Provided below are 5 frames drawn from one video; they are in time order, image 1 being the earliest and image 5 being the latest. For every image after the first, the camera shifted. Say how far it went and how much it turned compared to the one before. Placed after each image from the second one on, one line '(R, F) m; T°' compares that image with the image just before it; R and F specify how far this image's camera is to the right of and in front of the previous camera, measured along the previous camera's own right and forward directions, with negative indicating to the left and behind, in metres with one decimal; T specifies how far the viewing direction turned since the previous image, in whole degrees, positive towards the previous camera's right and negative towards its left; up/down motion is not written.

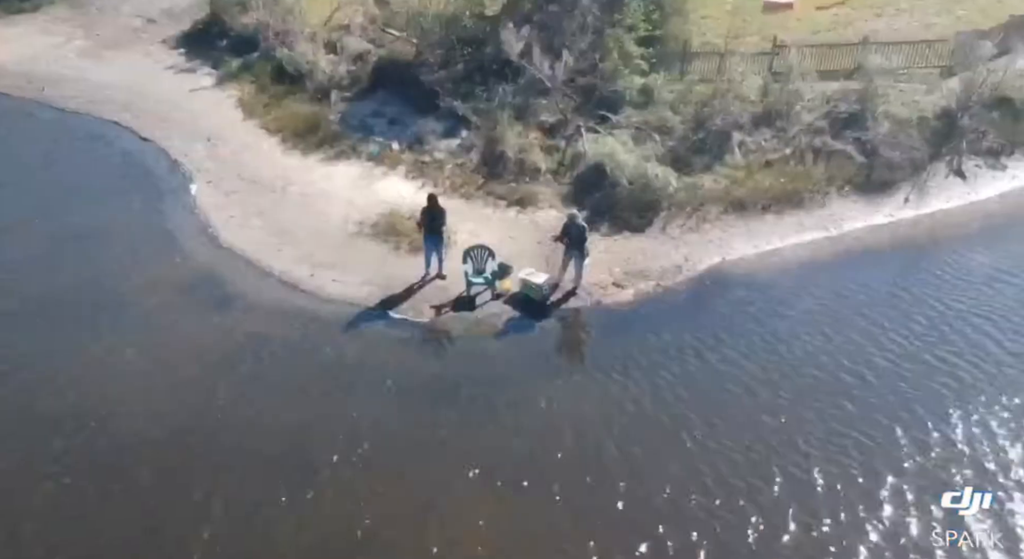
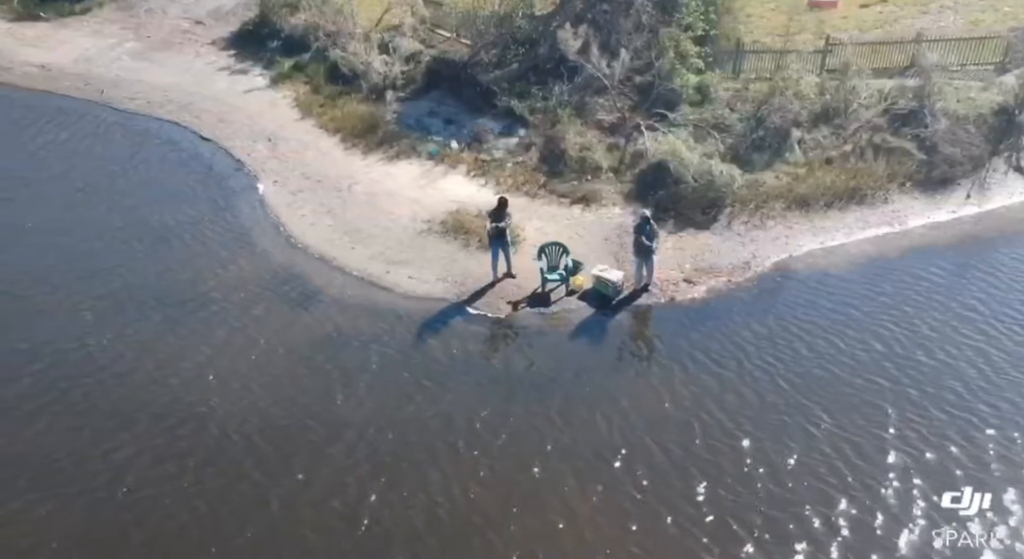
(-1.3, -0.2) m; -1°
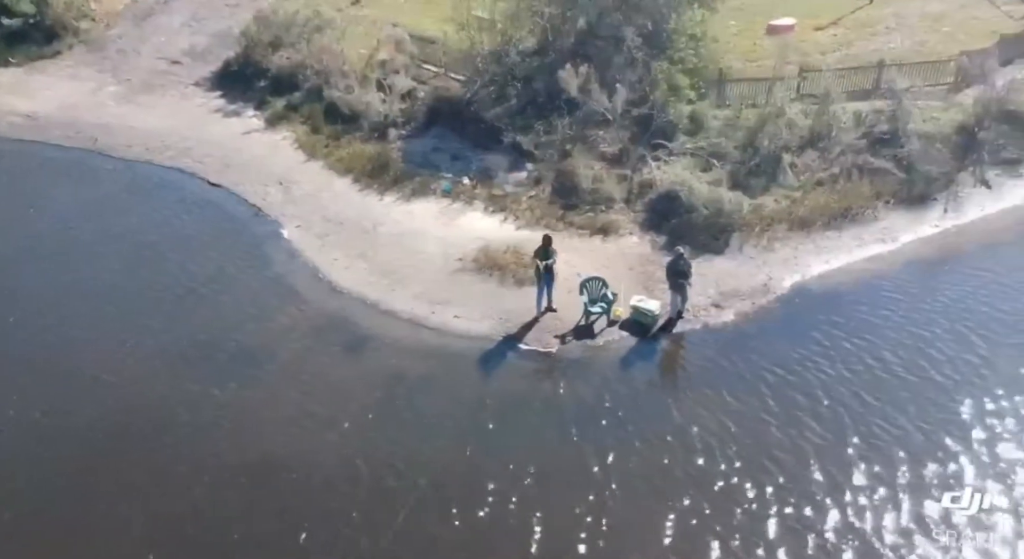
(-2.3, -0.7) m; +5°
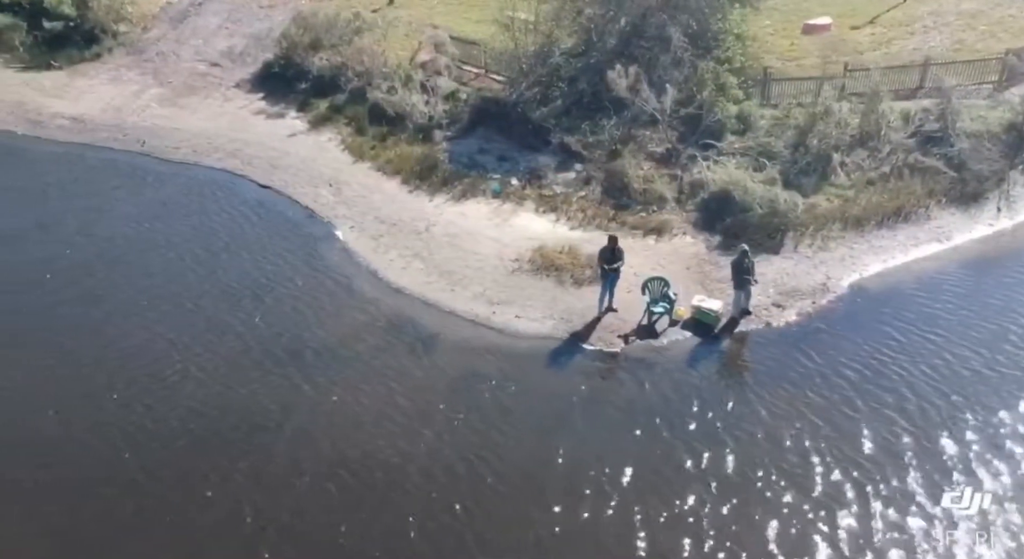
(-1.2, -0.1) m; -1°
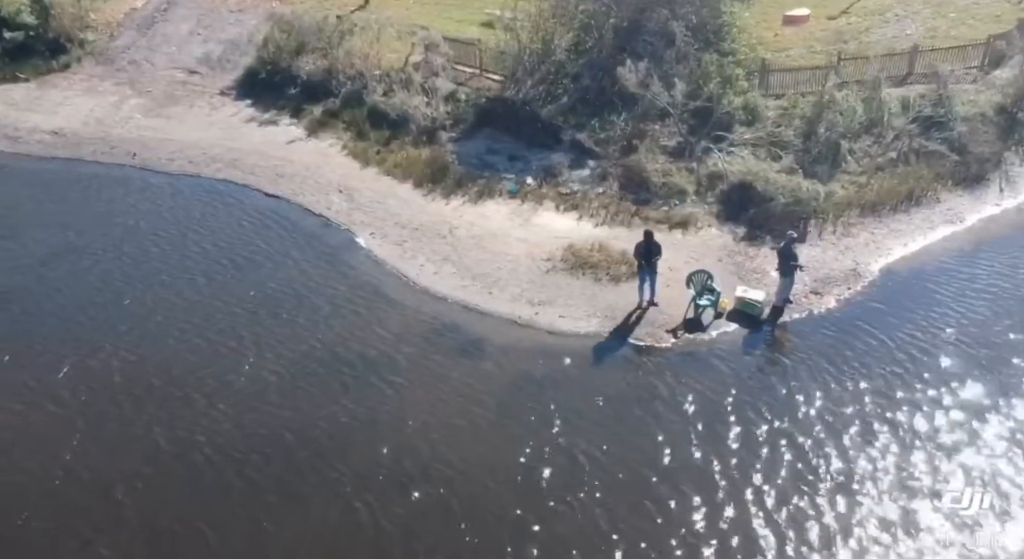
(-2.0, +0.3) m; +4°
